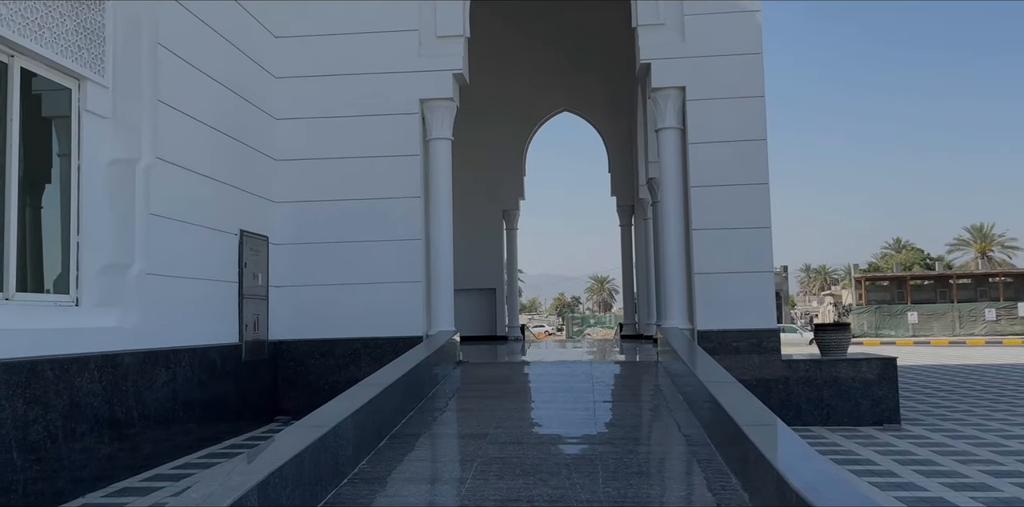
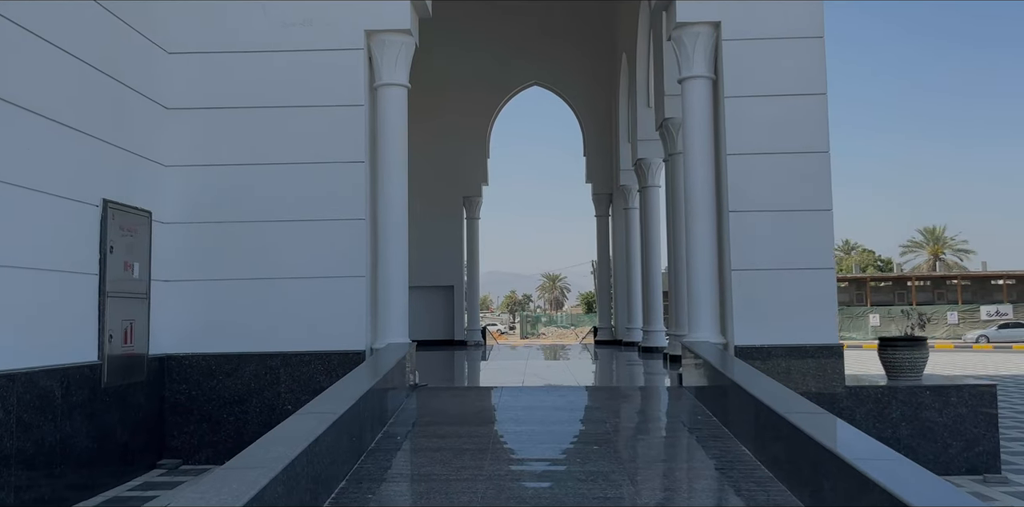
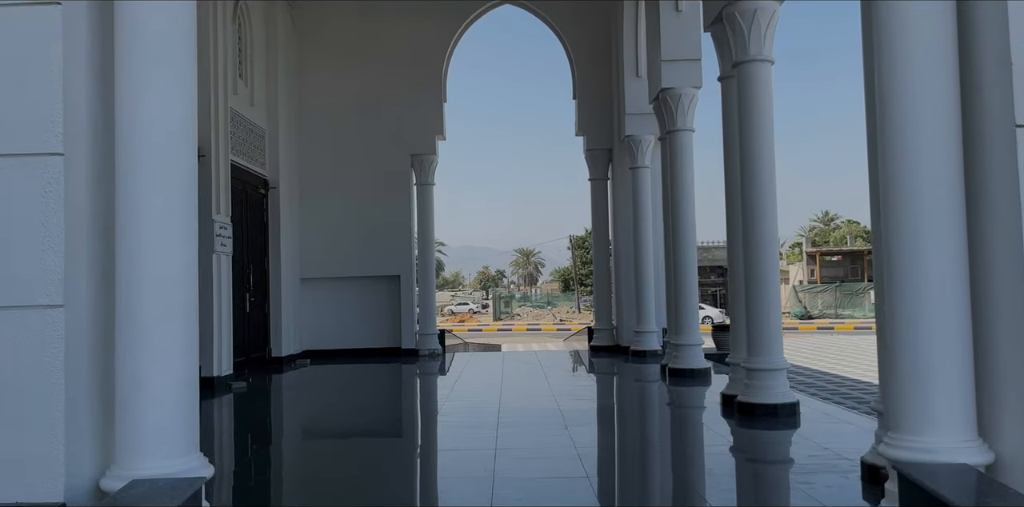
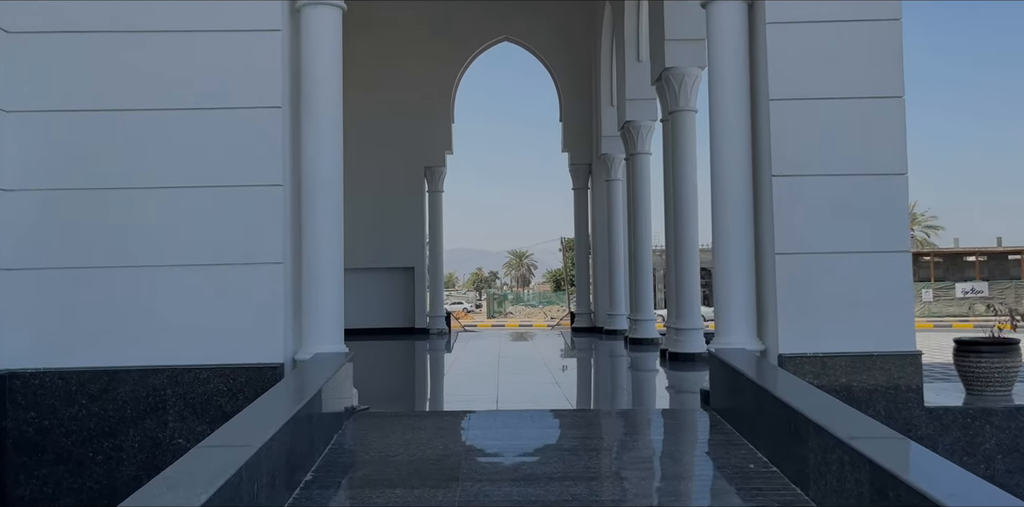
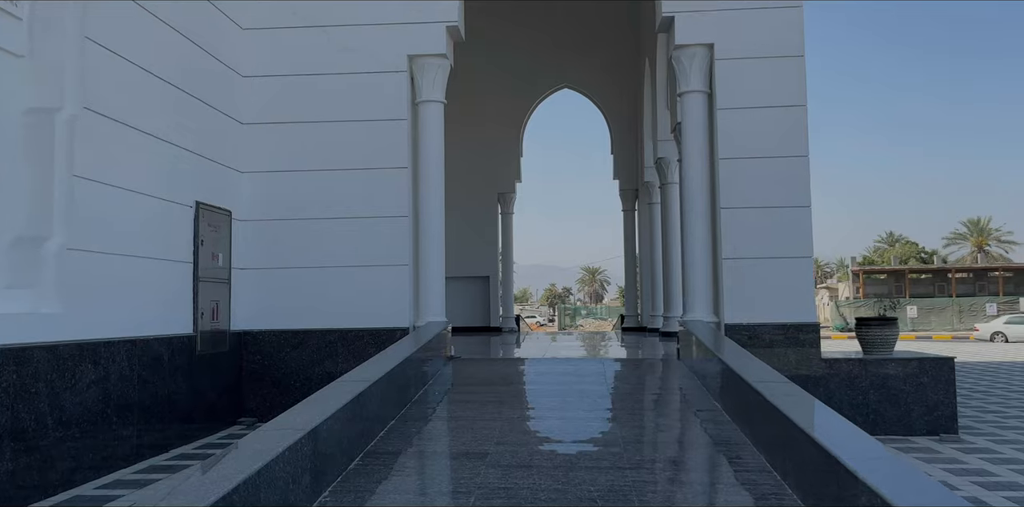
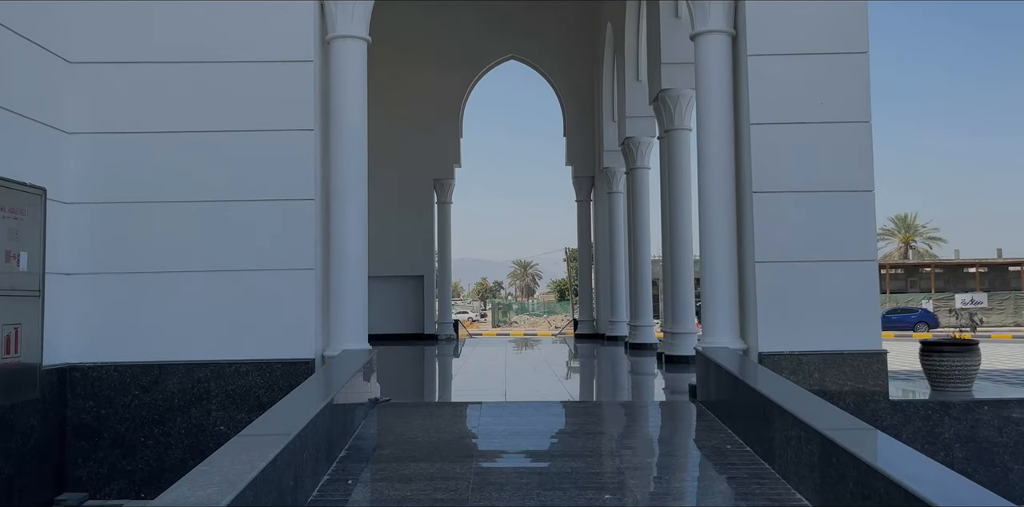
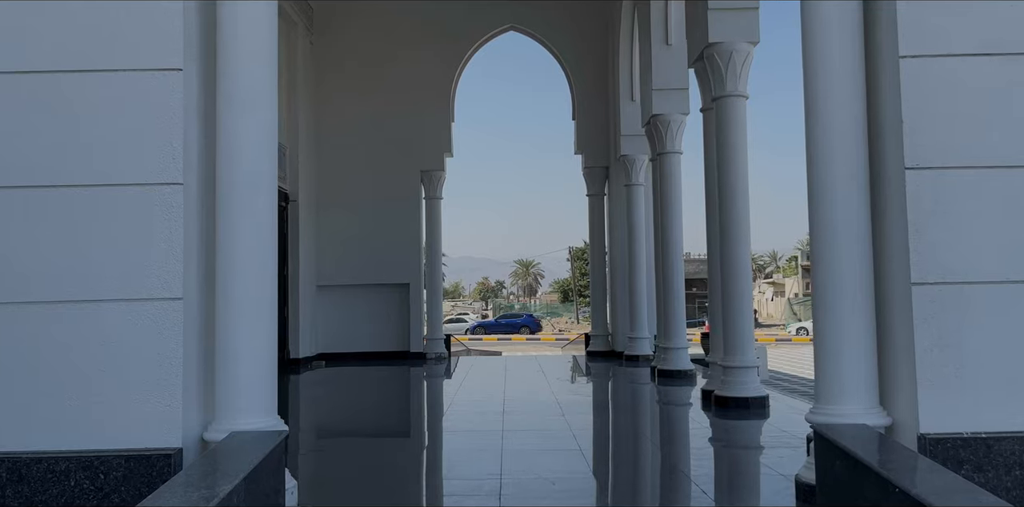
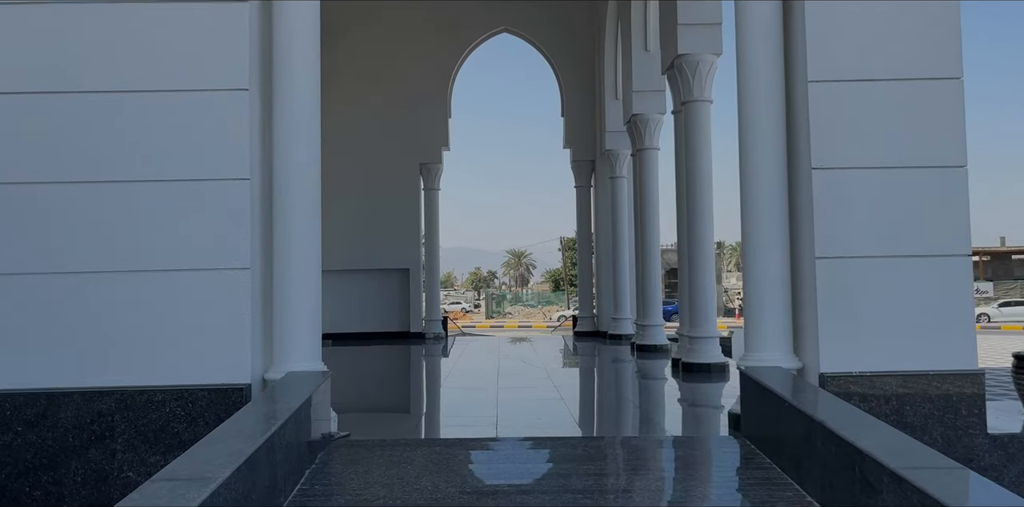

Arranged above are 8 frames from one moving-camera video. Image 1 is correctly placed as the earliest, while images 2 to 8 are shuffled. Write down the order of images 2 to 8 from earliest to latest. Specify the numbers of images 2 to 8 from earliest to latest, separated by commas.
5, 2, 6, 4, 8, 7, 3
